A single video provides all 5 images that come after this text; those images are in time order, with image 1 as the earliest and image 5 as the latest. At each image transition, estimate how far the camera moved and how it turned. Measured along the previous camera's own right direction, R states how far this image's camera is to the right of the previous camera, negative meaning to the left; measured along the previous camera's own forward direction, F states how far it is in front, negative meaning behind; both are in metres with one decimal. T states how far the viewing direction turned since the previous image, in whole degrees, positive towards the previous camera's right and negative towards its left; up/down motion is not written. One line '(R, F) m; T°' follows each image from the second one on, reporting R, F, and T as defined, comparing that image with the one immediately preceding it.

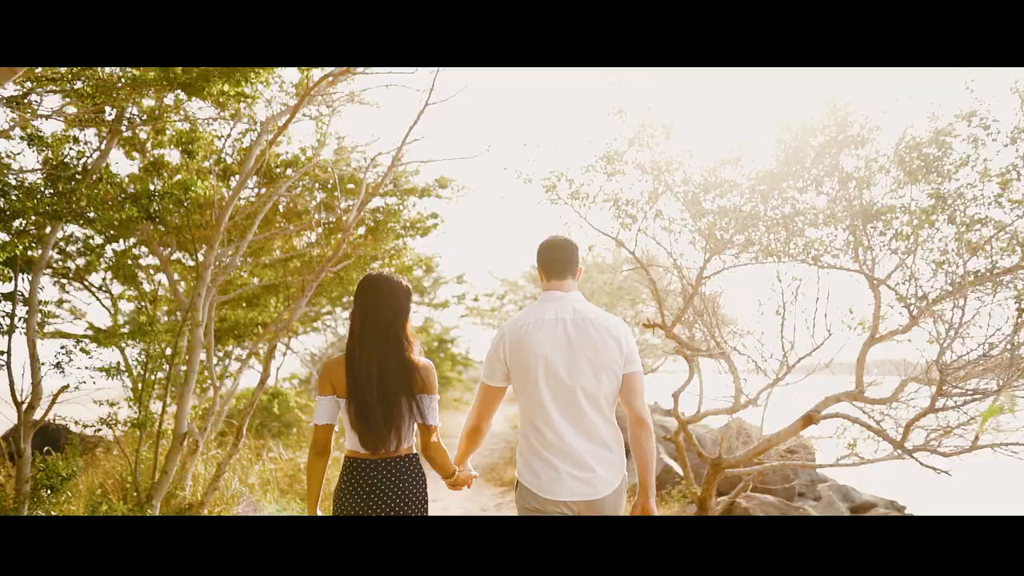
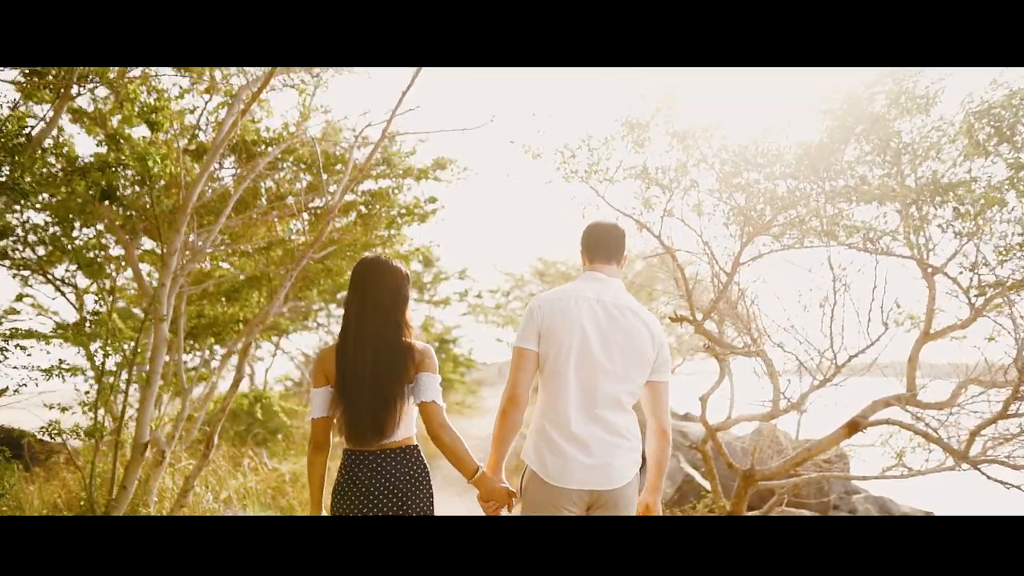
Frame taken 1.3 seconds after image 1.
(0.0, +0.6) m; 0°
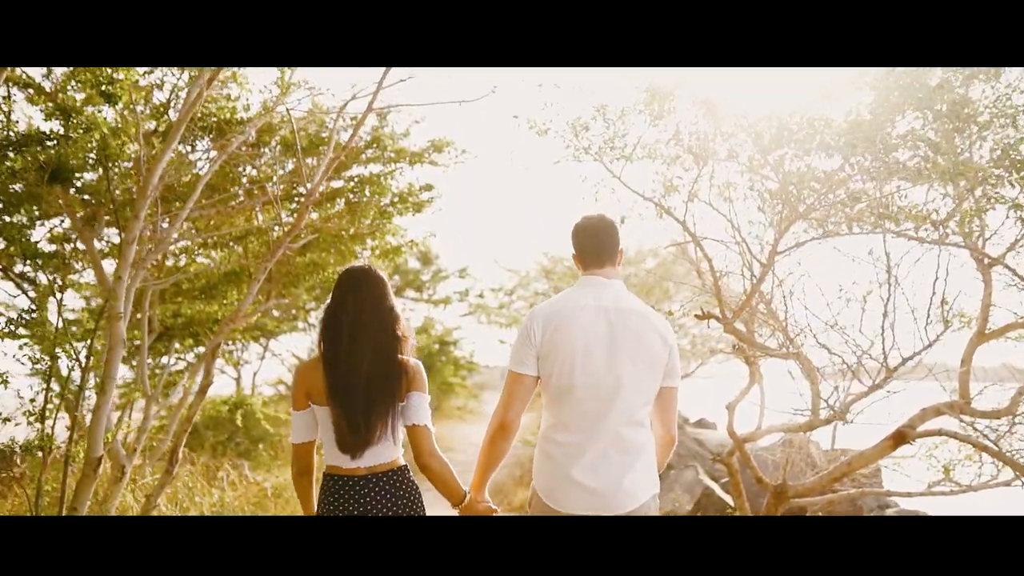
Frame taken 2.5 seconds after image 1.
(0.0, +0.5) m; 0°
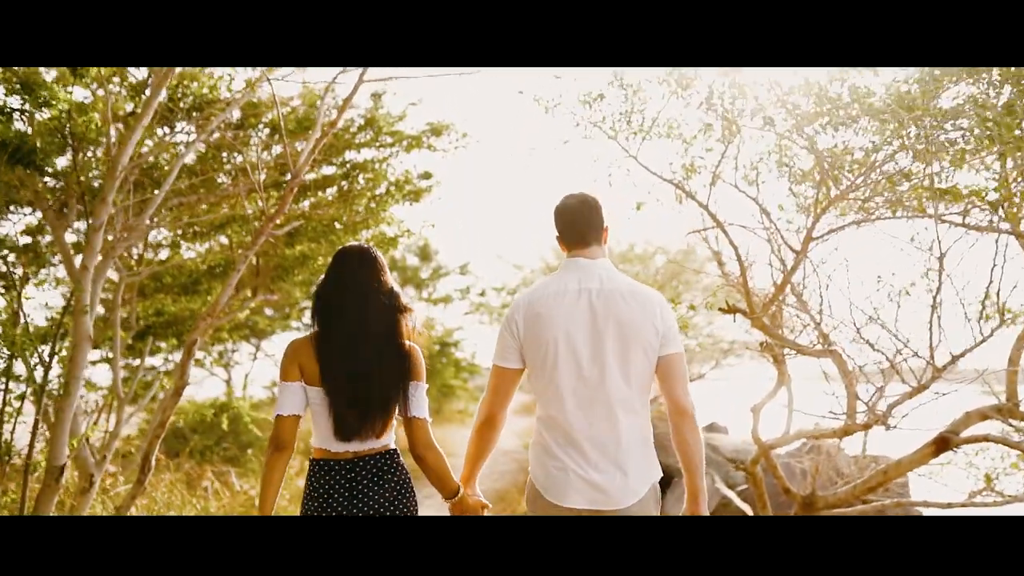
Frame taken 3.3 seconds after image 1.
(0.0, +0.3) m; 0°
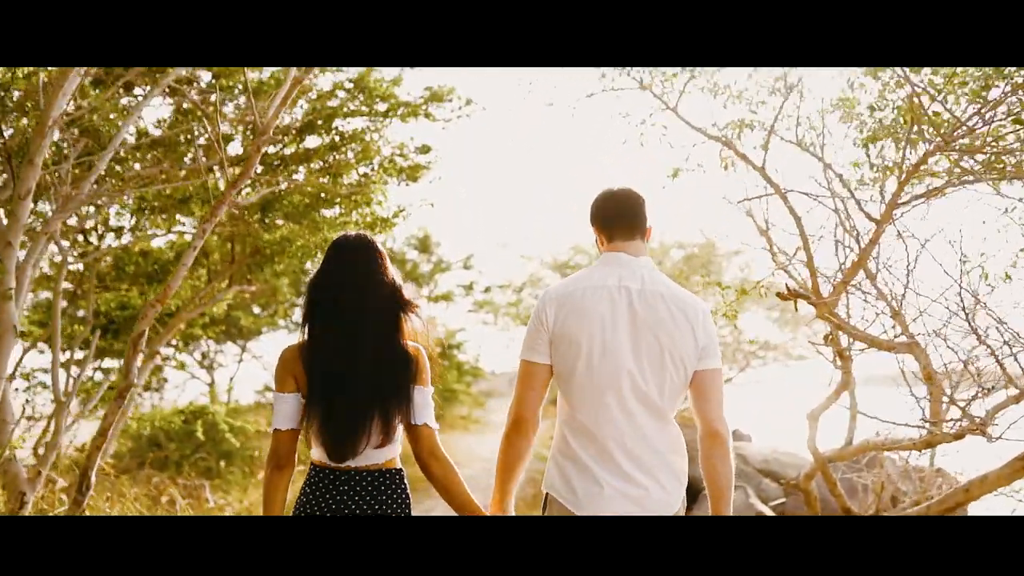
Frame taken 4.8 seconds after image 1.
(0.0, +0.6) m; 0°
